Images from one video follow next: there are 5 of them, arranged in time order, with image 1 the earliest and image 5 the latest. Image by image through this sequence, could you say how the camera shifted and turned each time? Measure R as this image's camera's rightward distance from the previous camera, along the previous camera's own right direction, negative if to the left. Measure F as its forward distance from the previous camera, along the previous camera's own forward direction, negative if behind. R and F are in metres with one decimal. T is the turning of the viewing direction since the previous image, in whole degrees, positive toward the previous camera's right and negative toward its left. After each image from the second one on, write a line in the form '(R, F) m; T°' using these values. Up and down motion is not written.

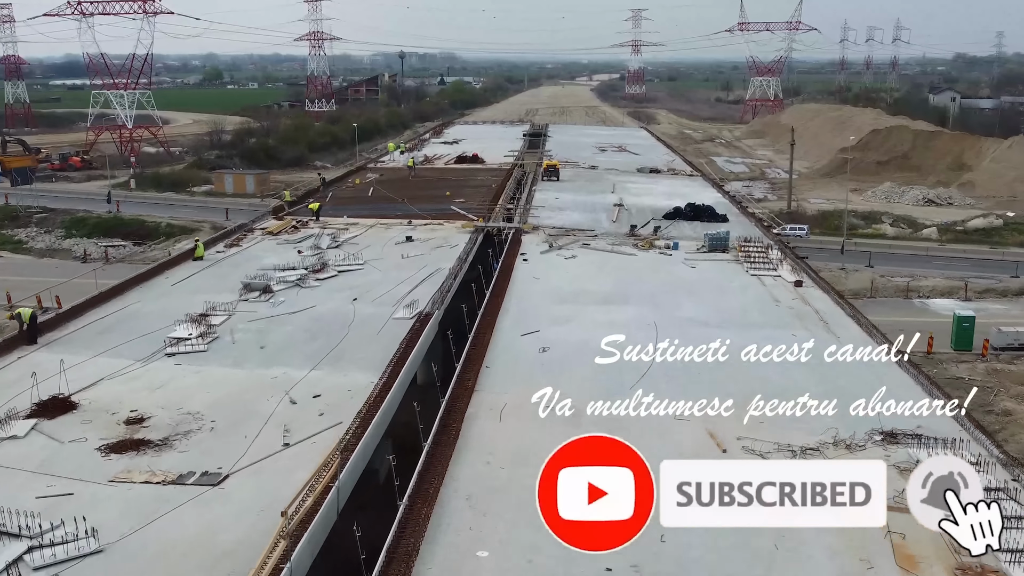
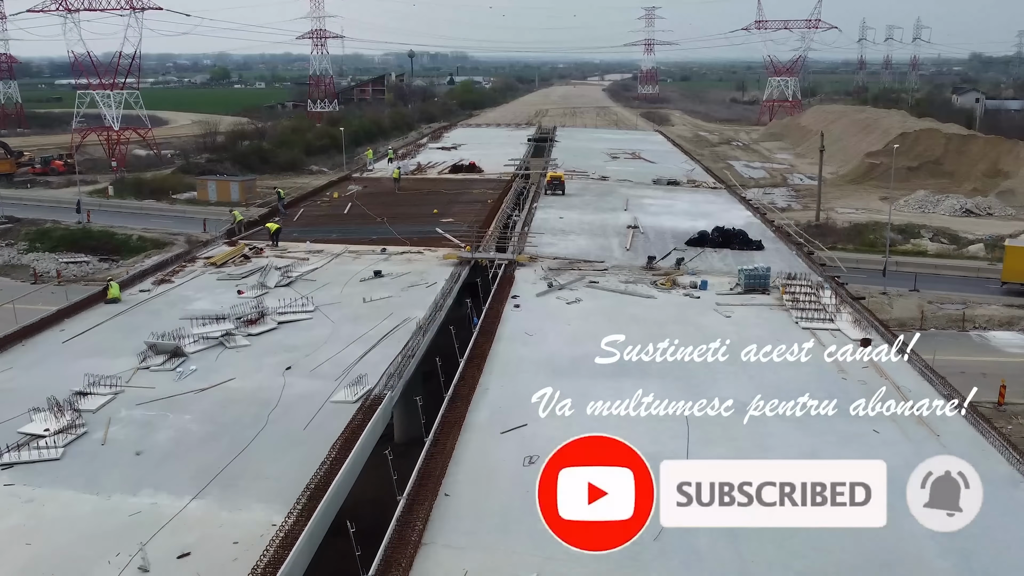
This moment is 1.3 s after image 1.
(+0.3, +3.7) m; -1°
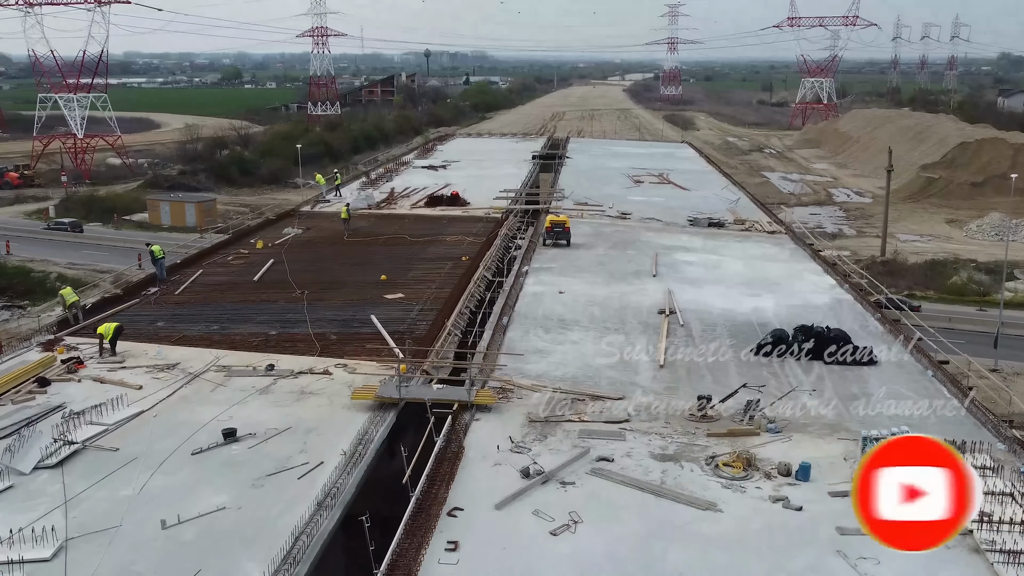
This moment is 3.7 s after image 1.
(+0.6, +7.2) m; -1°
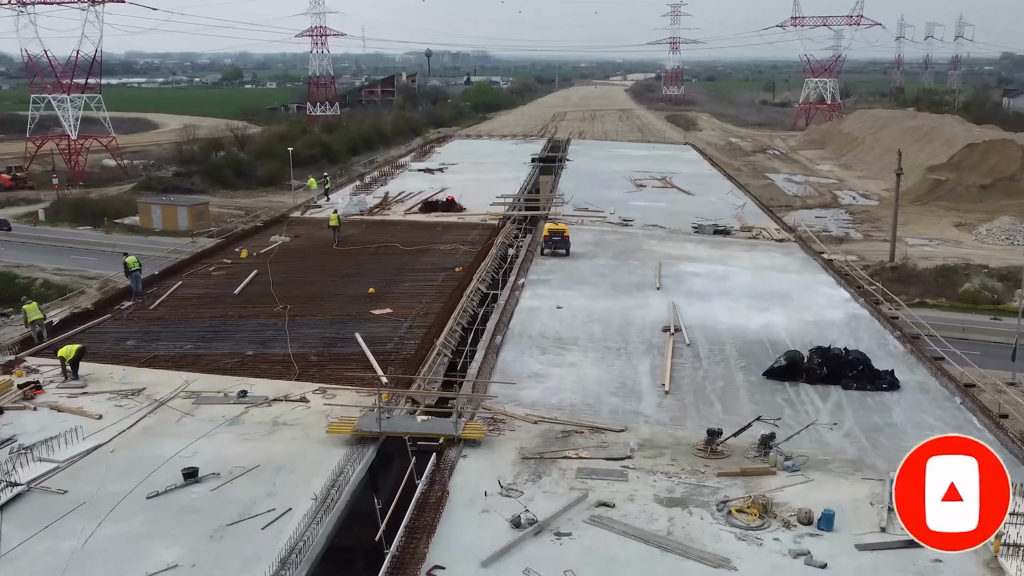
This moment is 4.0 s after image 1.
(+0.1, +0.9) m; 0°
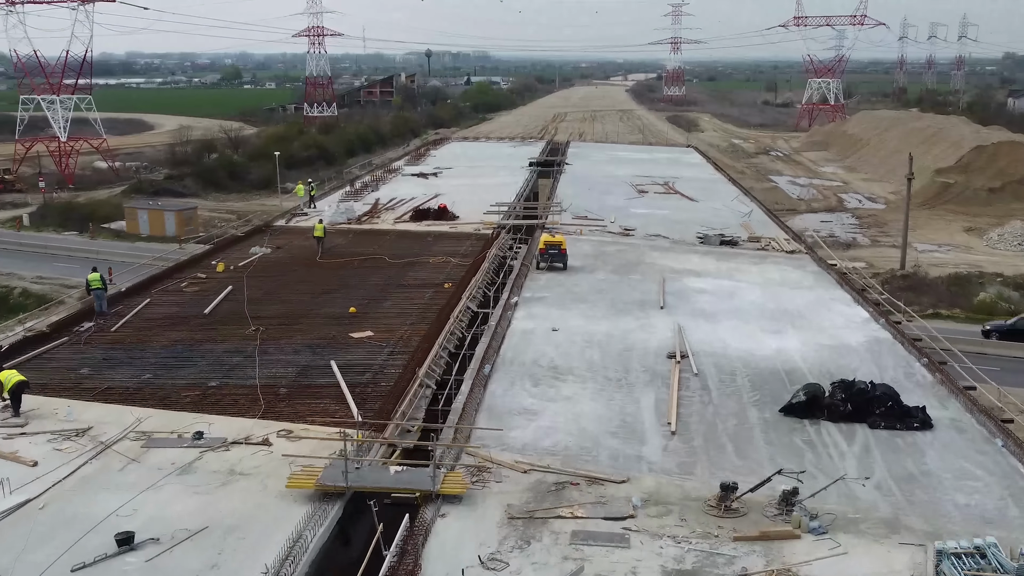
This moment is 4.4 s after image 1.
(+0.1, +1.2) m; 0°
